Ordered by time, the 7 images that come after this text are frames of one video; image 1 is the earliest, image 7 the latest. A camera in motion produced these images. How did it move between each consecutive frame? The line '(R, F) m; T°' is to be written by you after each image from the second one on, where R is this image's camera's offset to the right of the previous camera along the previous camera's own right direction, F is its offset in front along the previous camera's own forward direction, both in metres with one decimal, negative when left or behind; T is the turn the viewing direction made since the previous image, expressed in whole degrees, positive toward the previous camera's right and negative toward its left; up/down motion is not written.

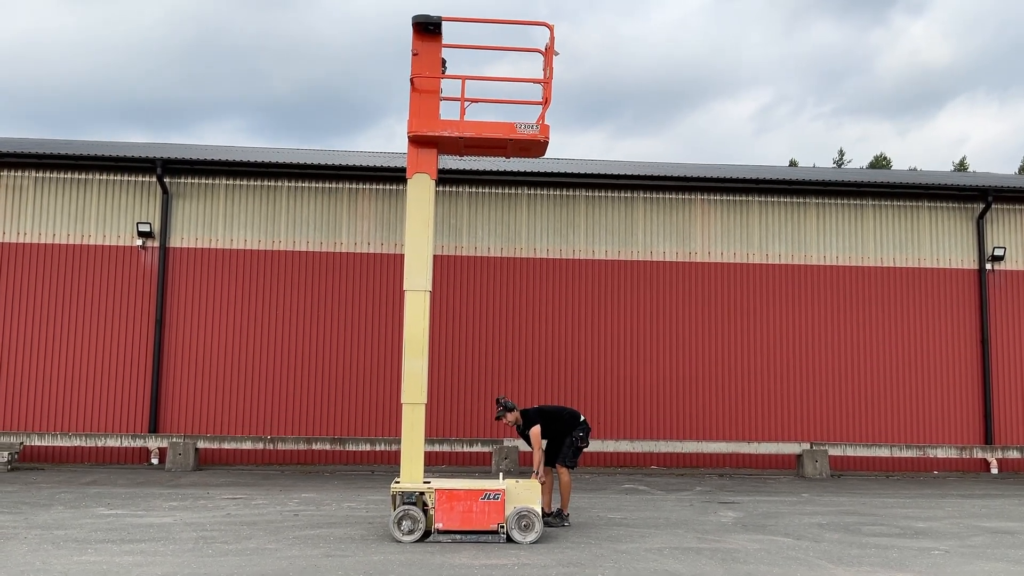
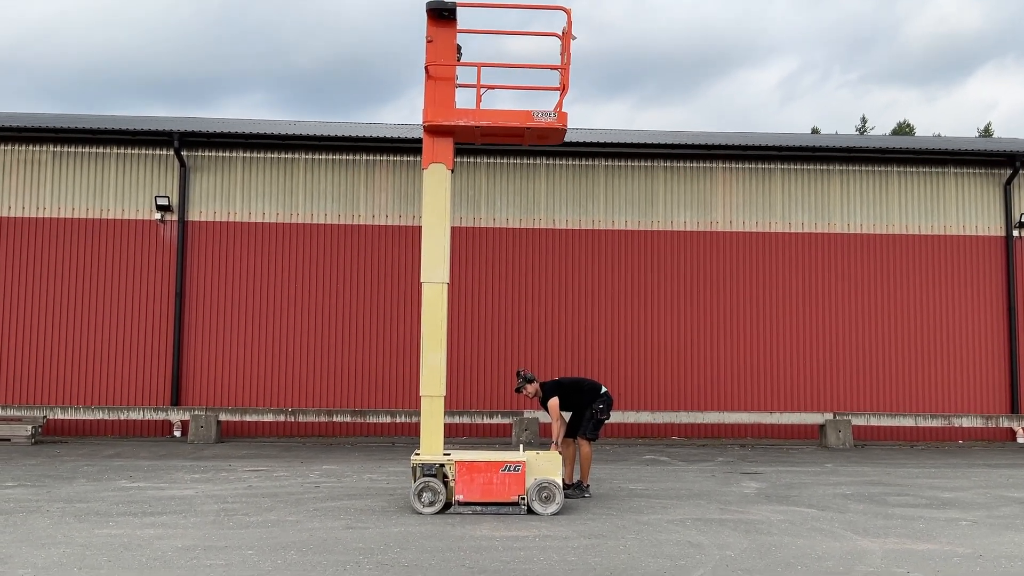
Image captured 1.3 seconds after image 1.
(0.0, +0.1) m; -1°
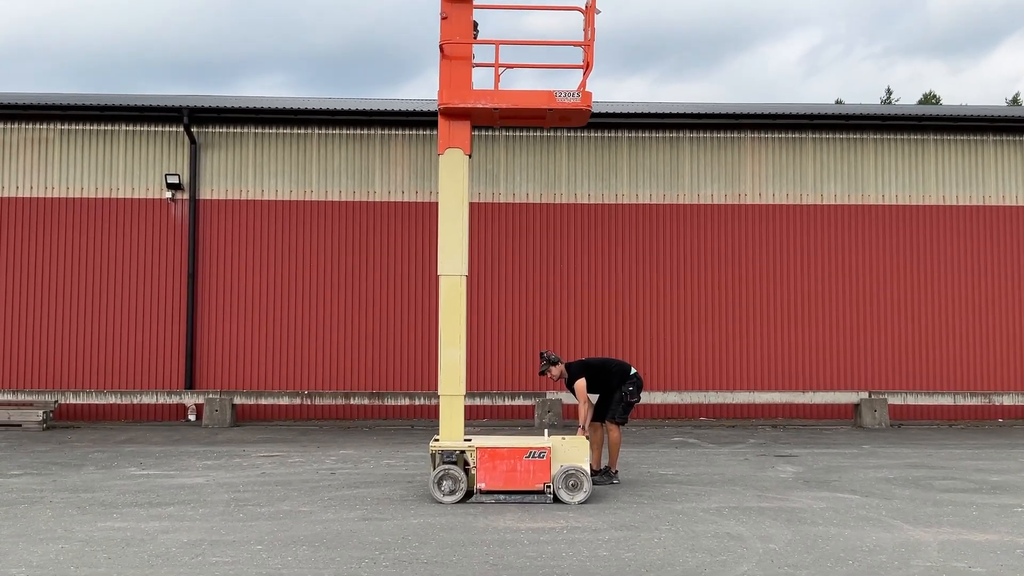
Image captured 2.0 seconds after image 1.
(0.0, +0.5) m; -1°
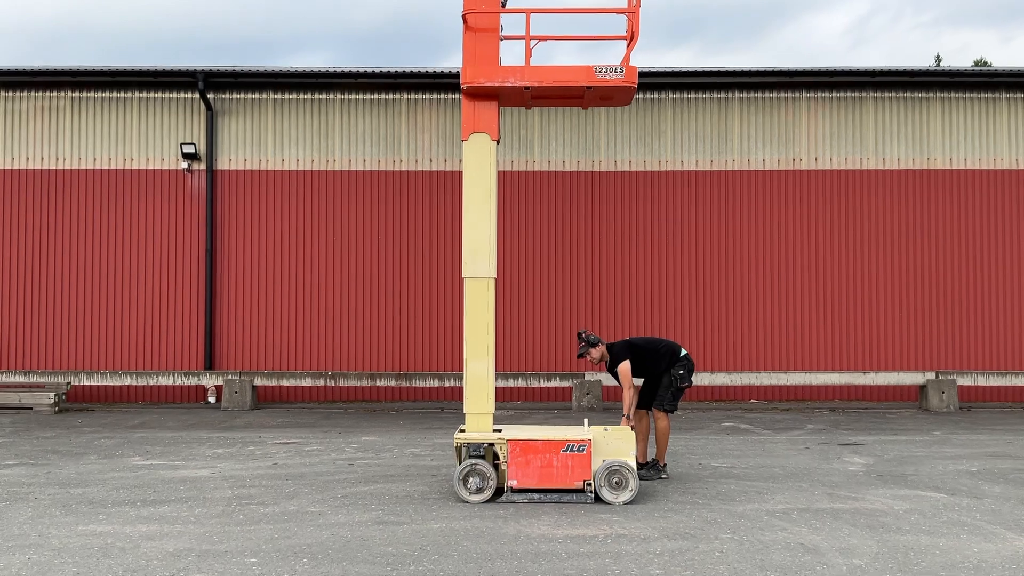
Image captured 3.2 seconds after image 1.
(0.0, +1.0) m; -3°
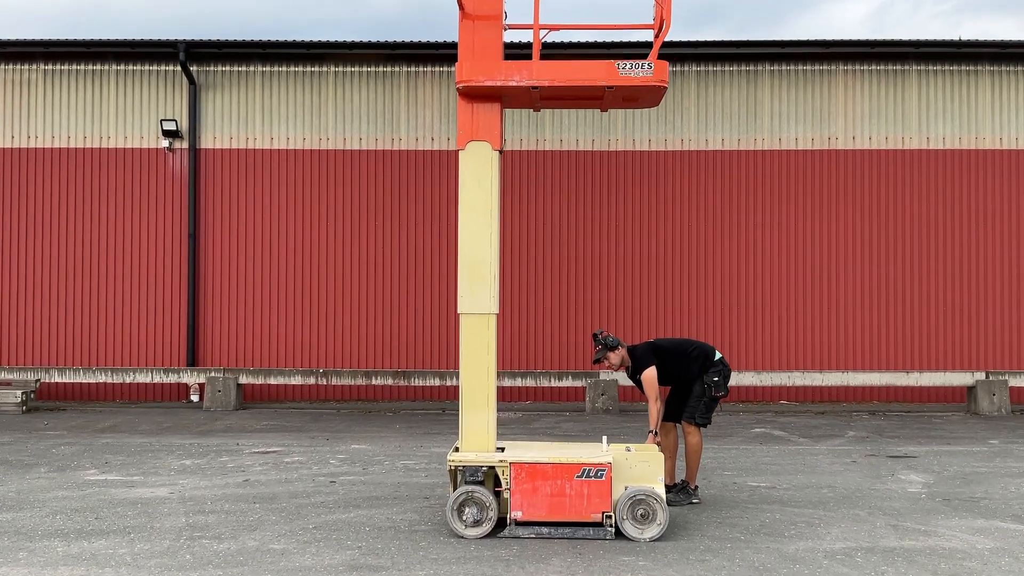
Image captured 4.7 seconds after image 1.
(0.0, +1.2) m; -1°
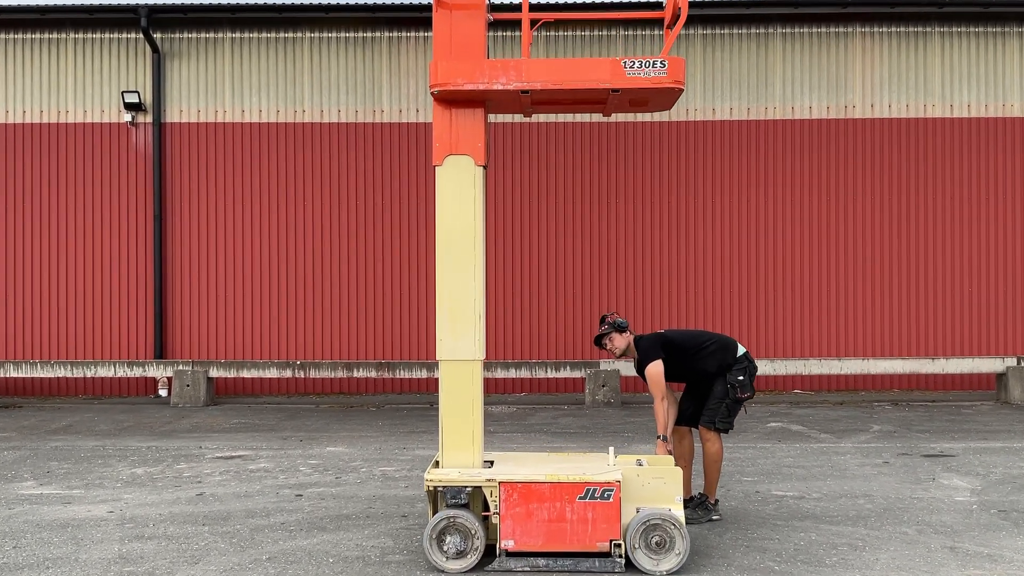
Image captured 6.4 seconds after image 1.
(+0.1, +1.0) m; 0°
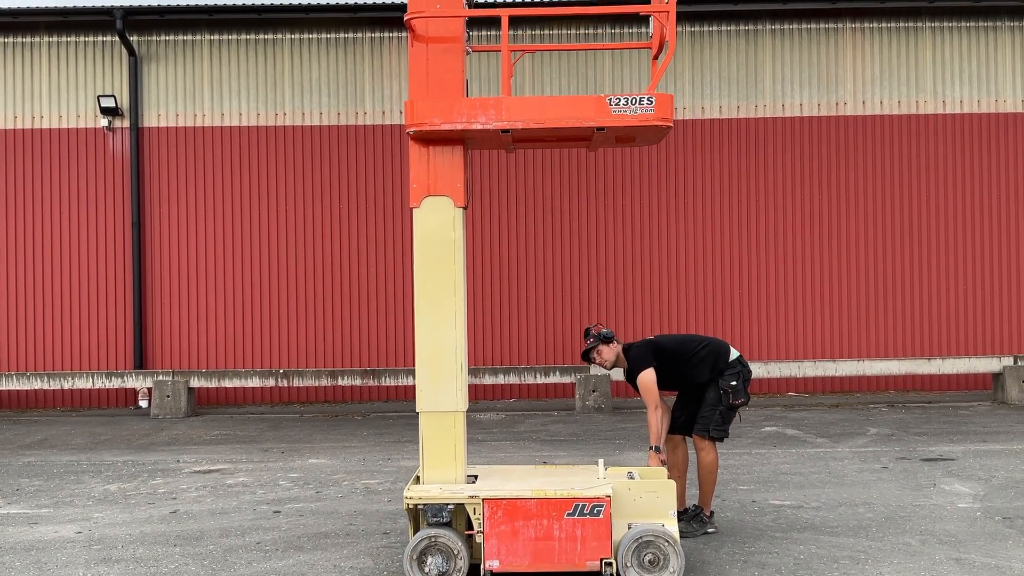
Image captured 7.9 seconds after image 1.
(+0.1, +0.2) m; +1°
